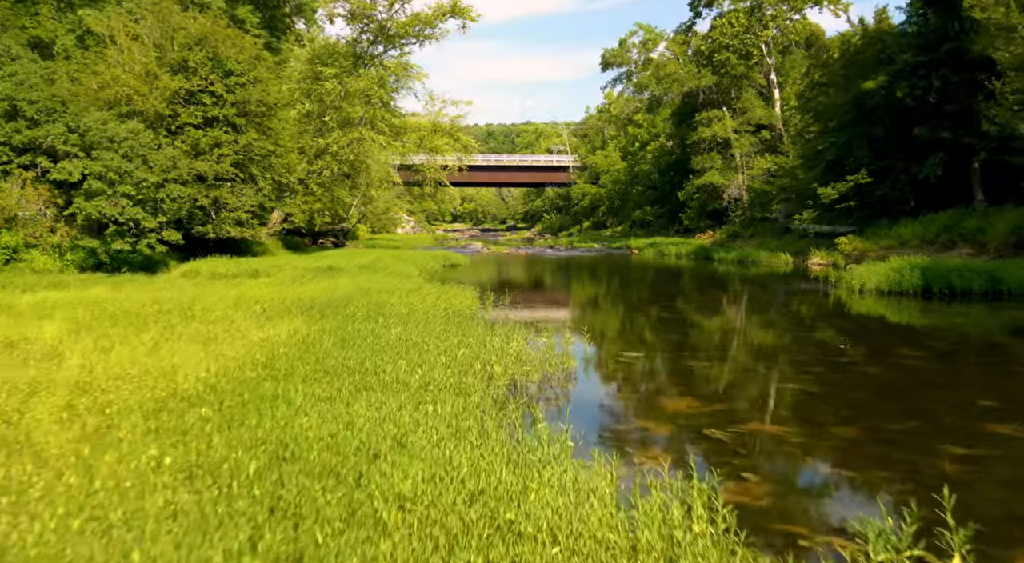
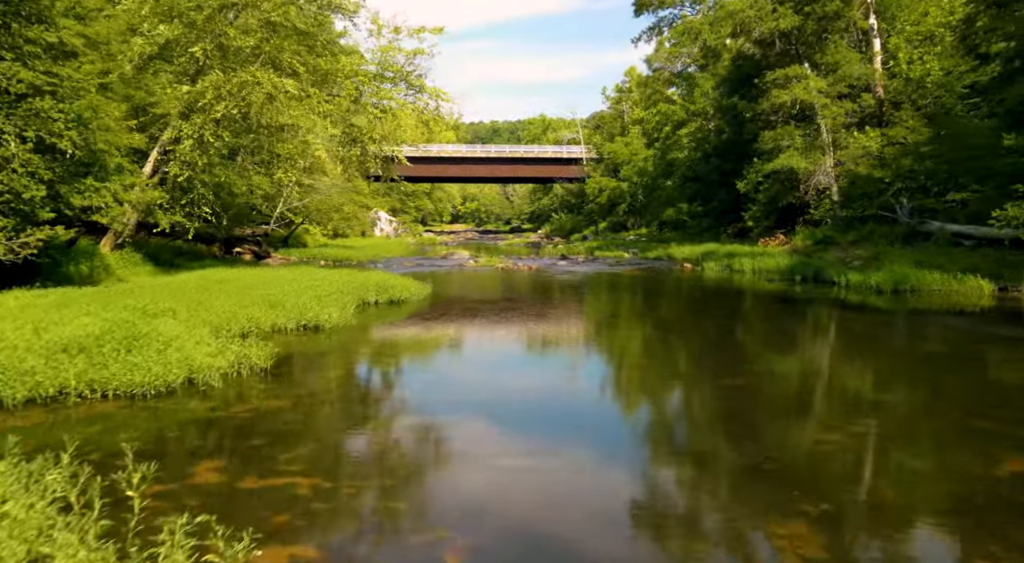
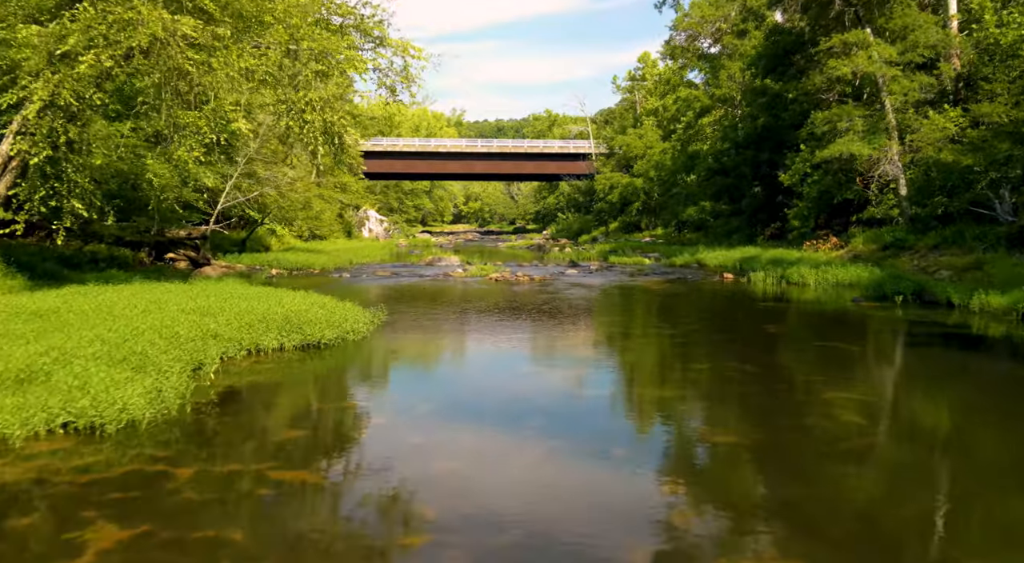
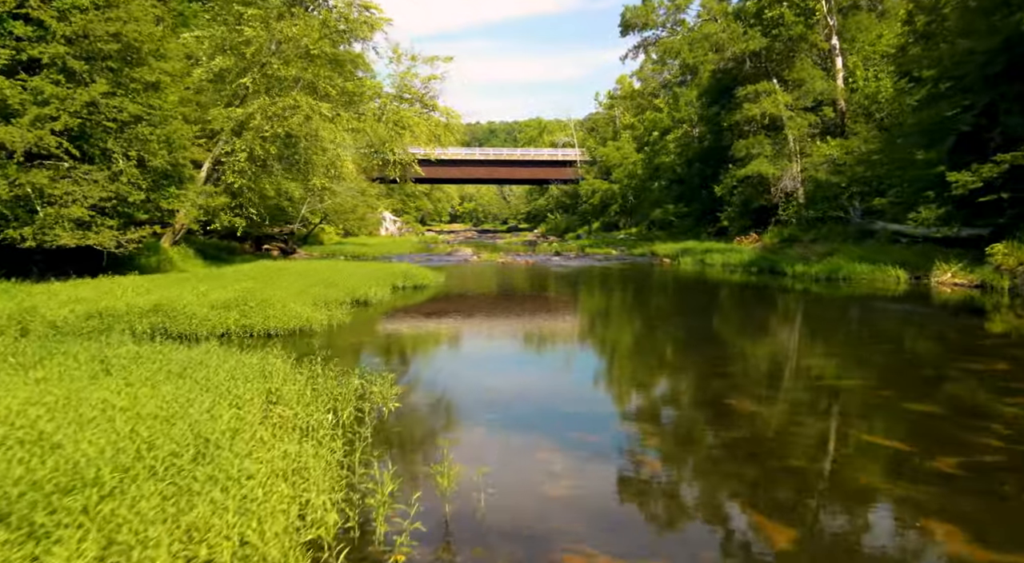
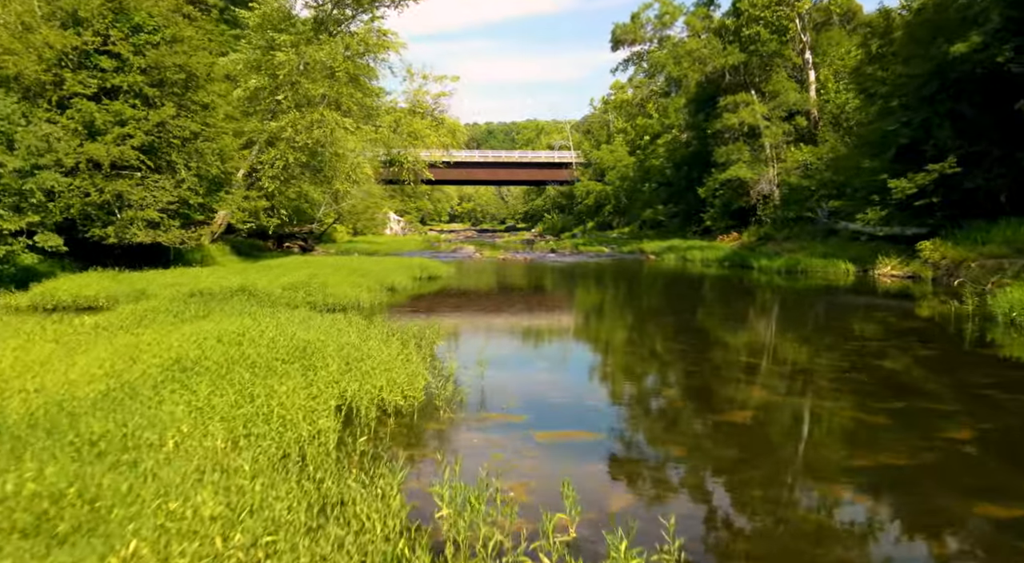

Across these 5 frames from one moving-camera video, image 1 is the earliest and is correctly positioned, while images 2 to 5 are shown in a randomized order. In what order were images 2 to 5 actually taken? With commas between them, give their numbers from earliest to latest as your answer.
5, 4, 2, 3
